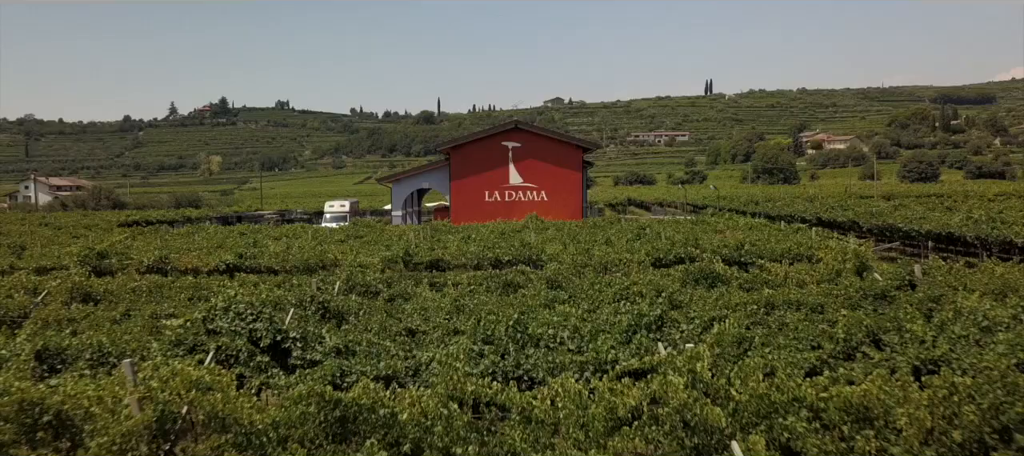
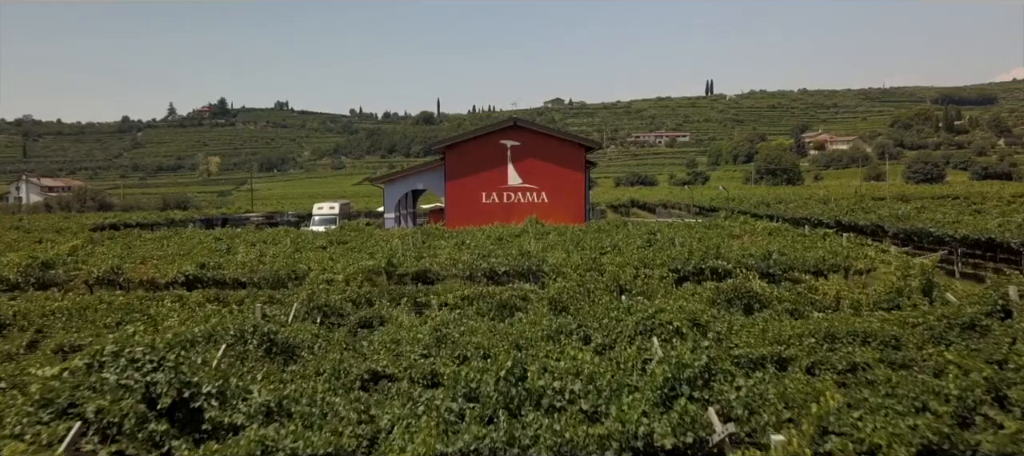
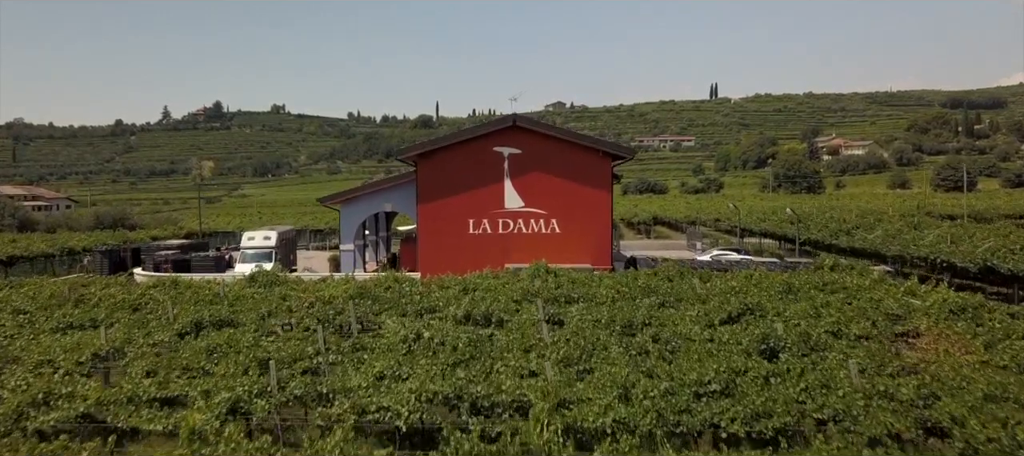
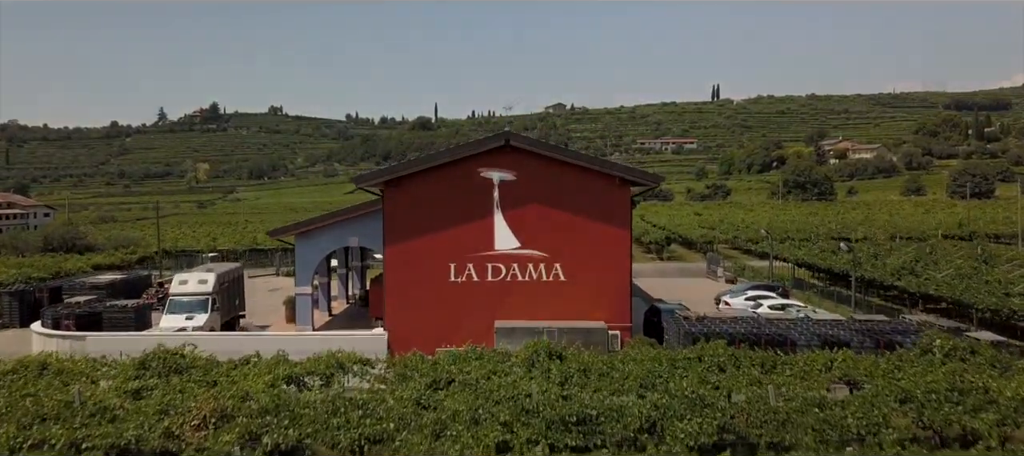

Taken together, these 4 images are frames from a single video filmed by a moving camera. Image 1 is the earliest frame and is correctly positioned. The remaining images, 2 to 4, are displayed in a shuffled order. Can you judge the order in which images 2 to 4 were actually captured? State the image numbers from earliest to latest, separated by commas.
2, 3, 4
